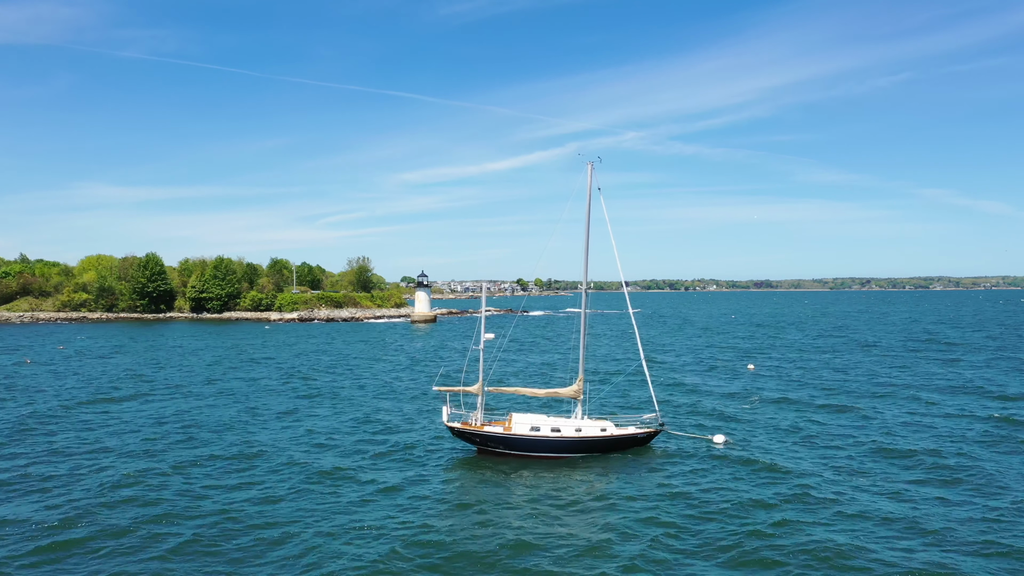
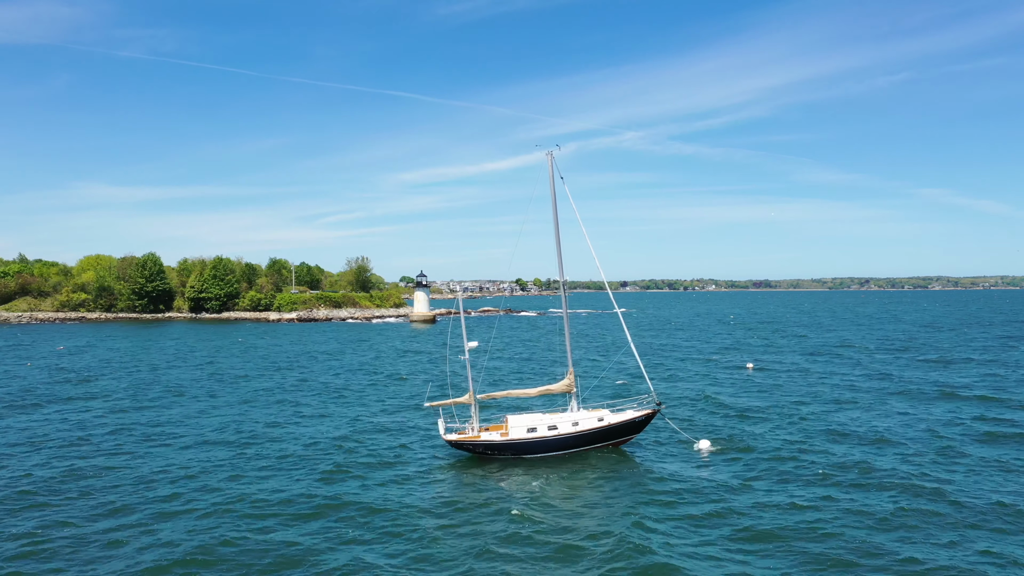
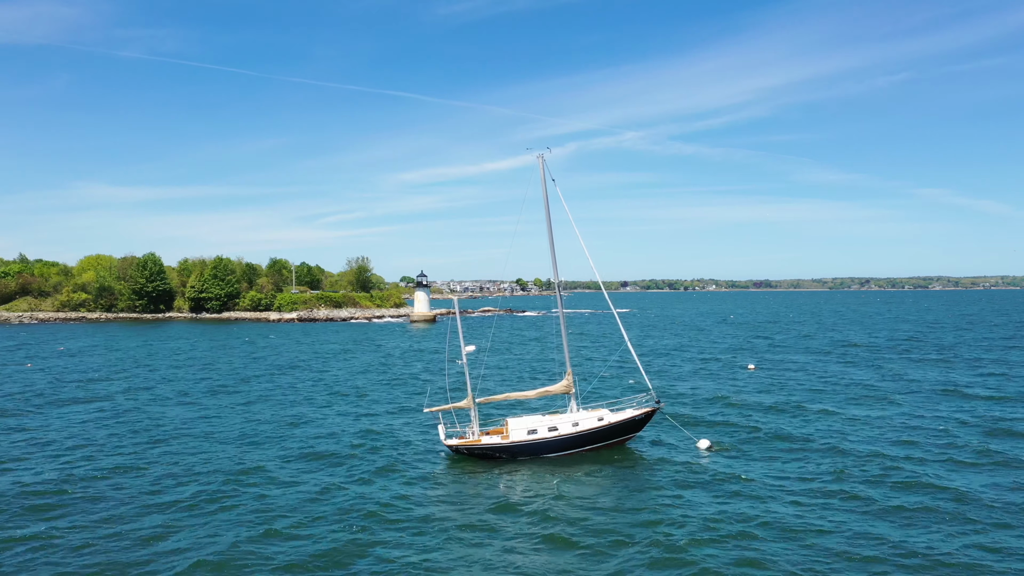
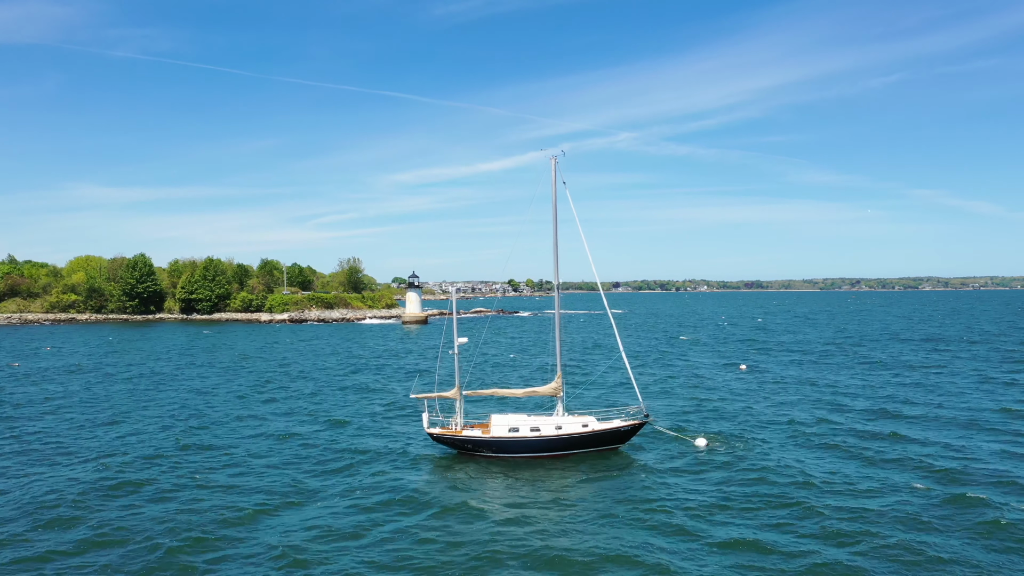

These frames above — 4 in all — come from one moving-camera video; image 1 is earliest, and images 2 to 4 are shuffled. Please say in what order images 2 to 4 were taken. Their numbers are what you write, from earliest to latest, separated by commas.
3, 2, 4
